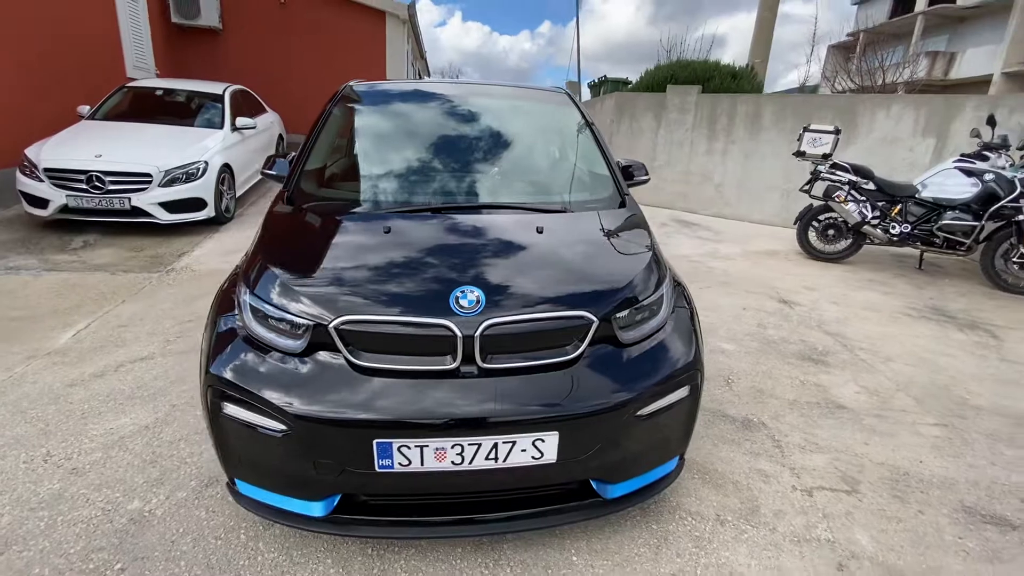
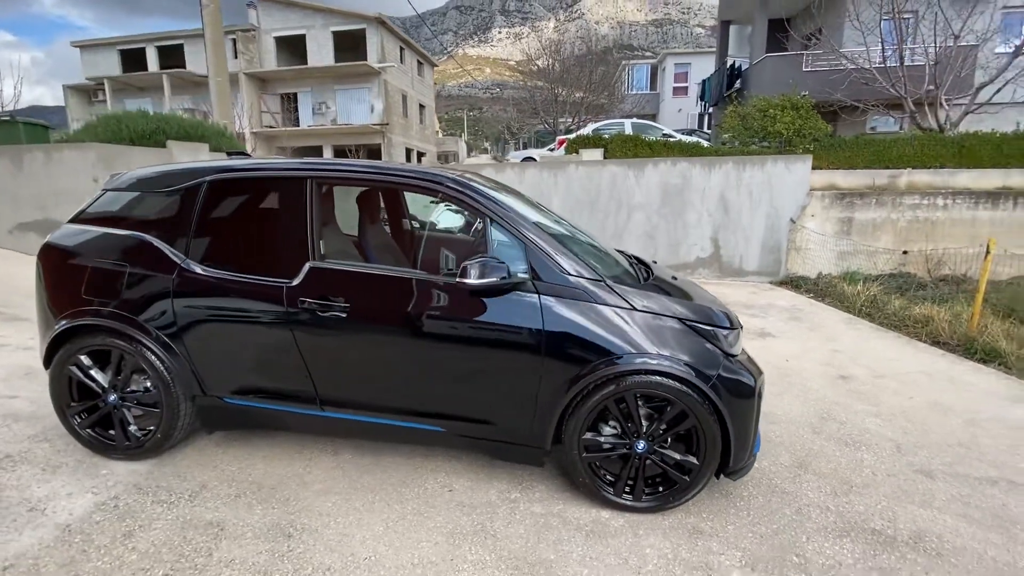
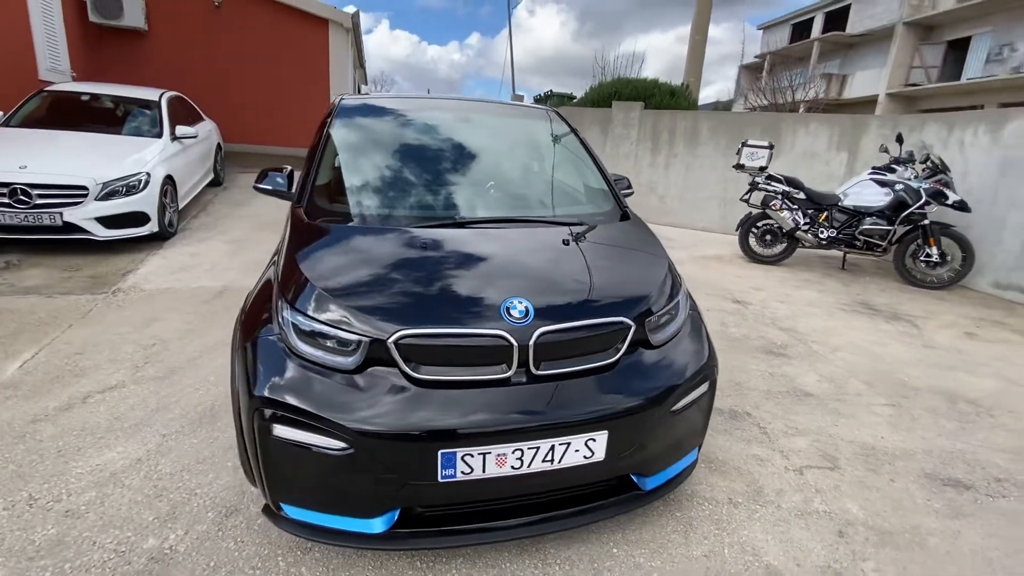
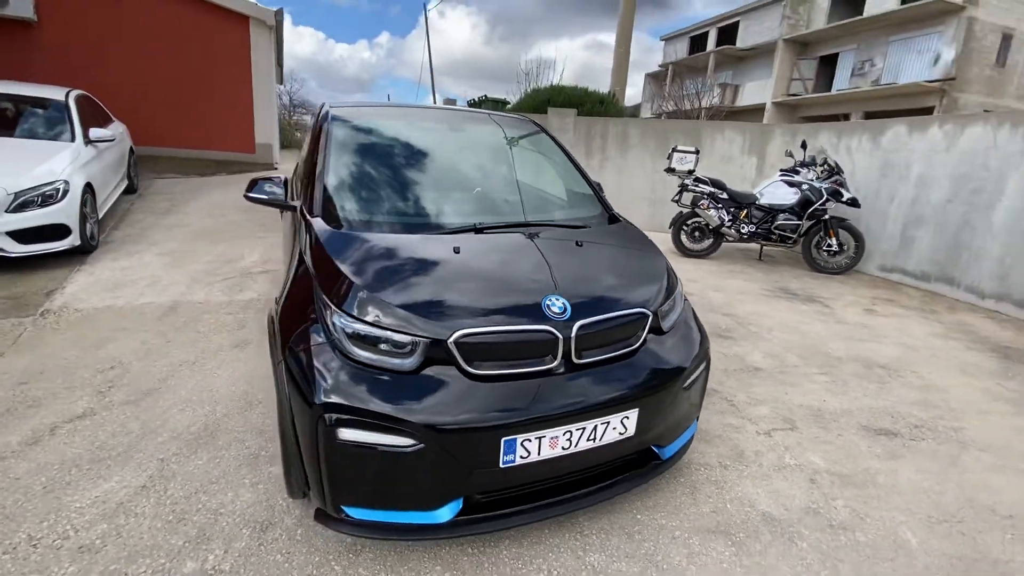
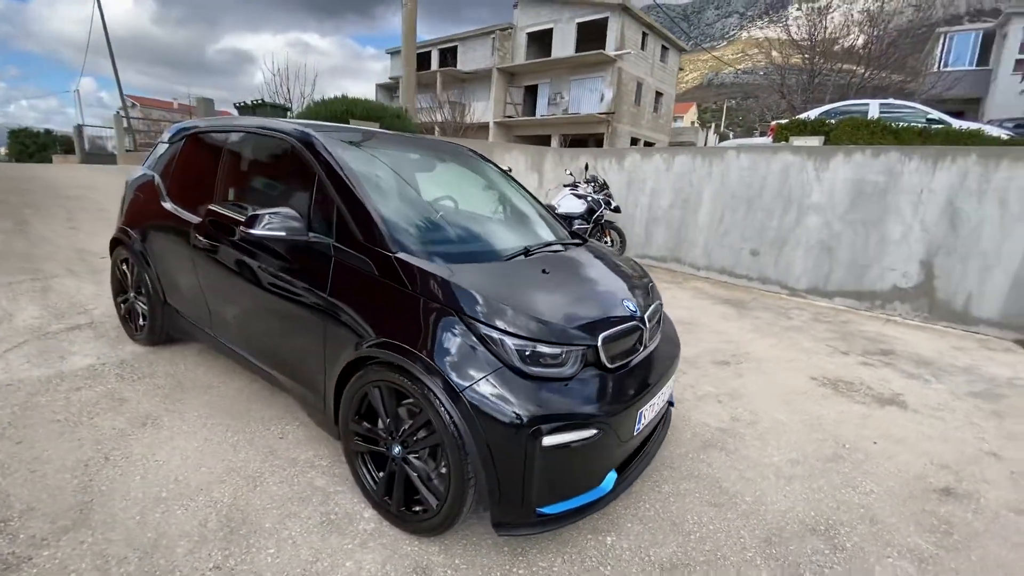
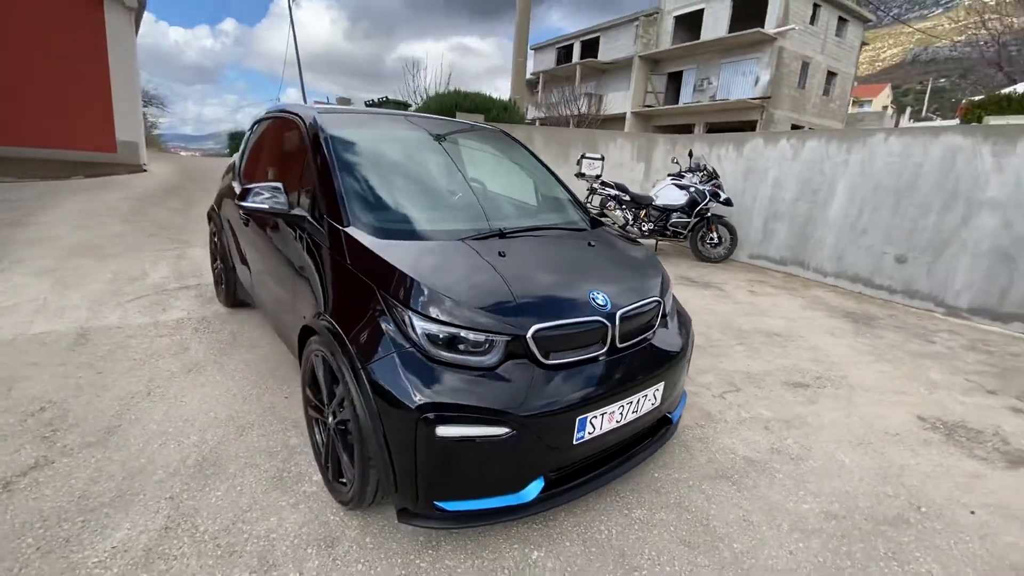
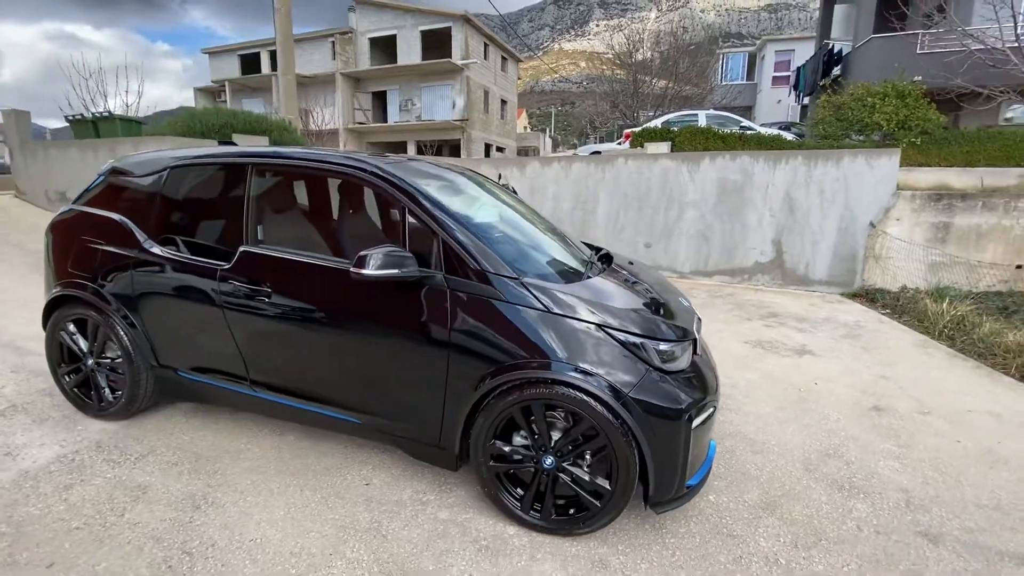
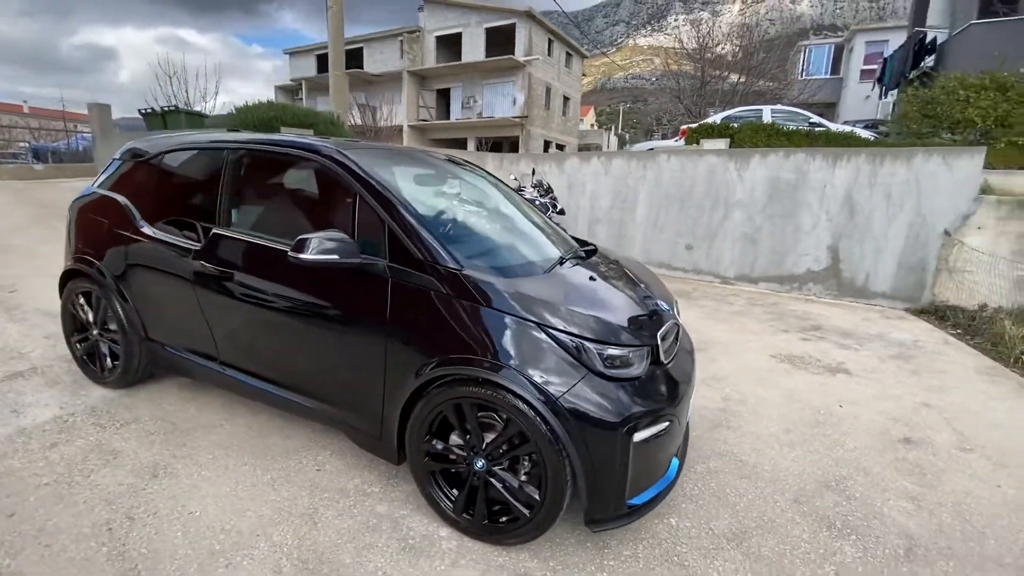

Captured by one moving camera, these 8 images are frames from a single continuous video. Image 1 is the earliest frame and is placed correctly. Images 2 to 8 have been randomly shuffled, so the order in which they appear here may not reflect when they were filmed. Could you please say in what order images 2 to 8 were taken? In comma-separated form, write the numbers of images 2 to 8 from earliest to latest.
3, 4, 6, 5, 8, 7, 2
